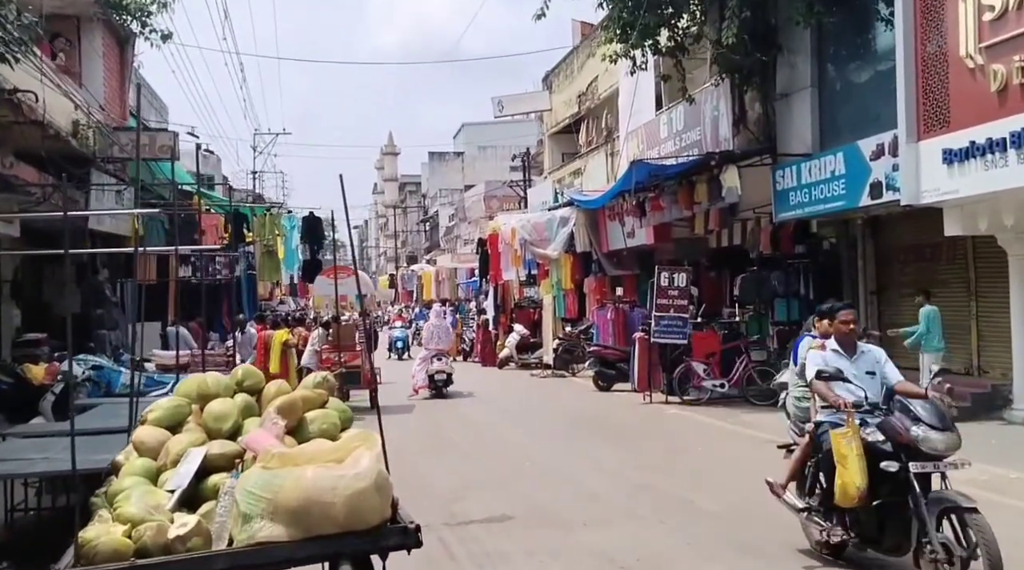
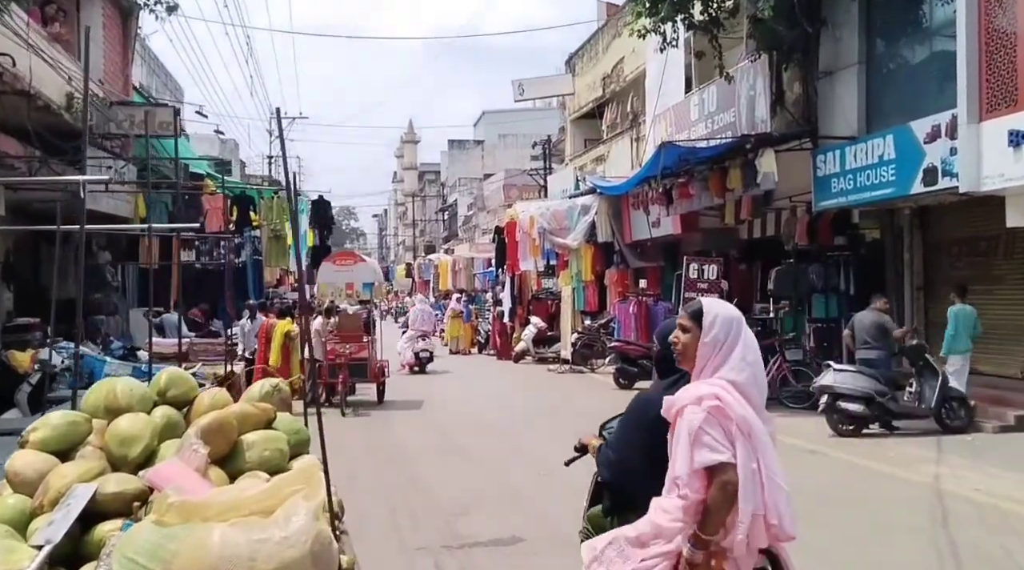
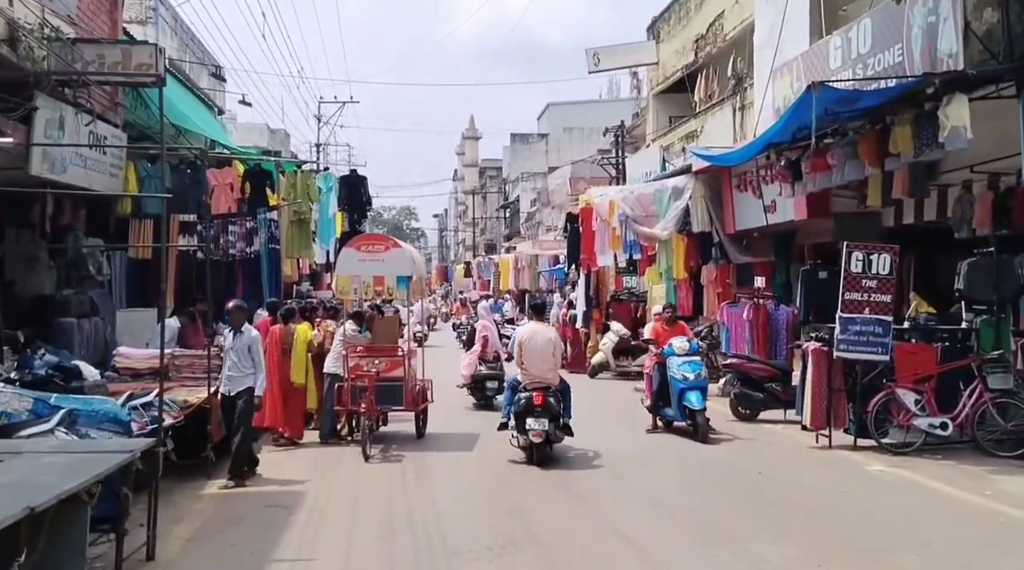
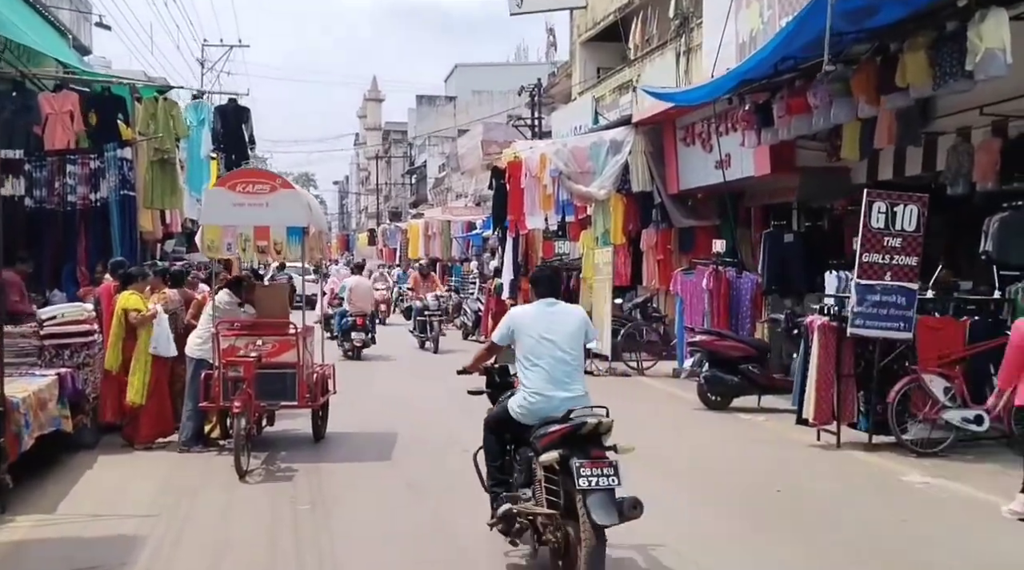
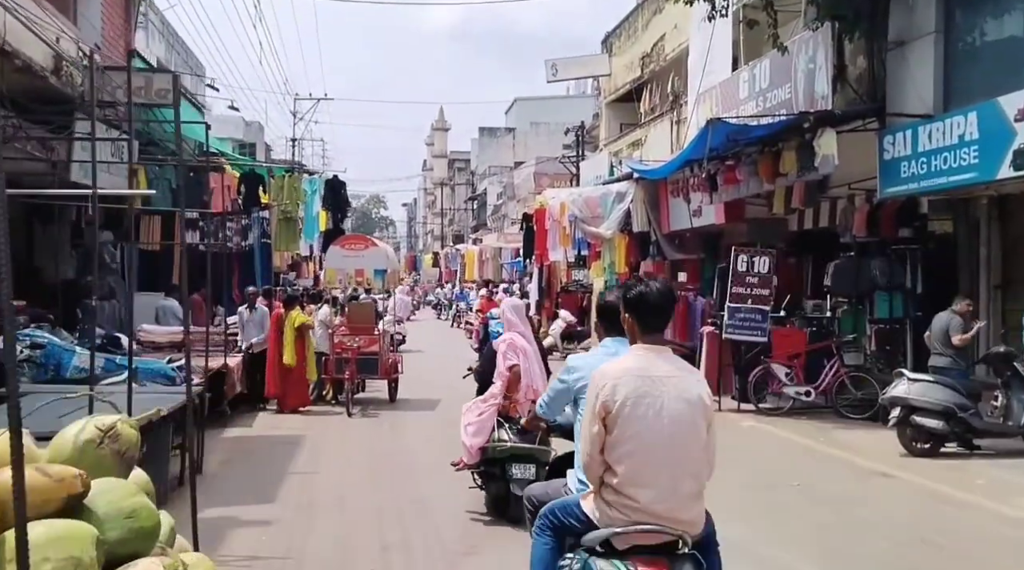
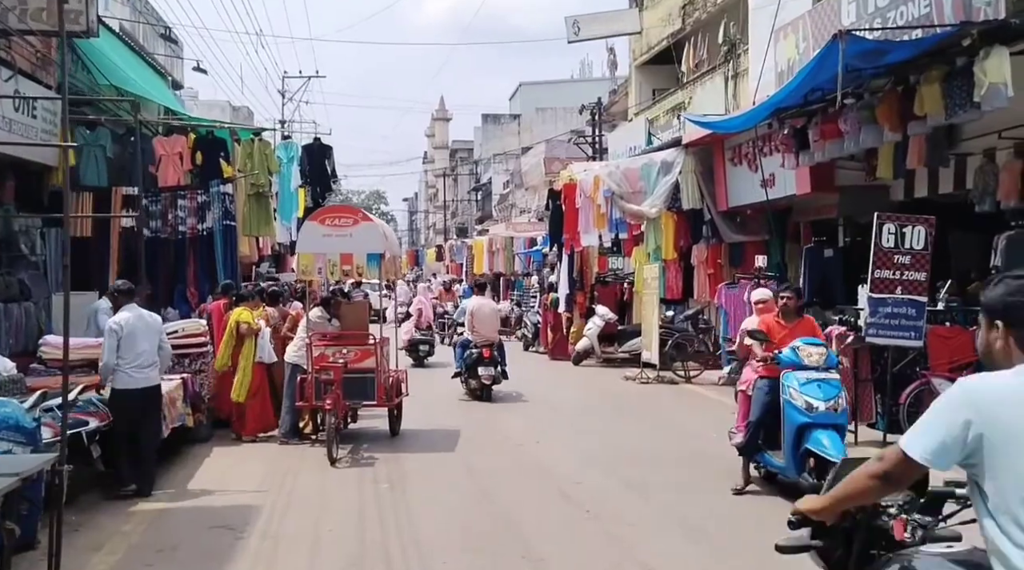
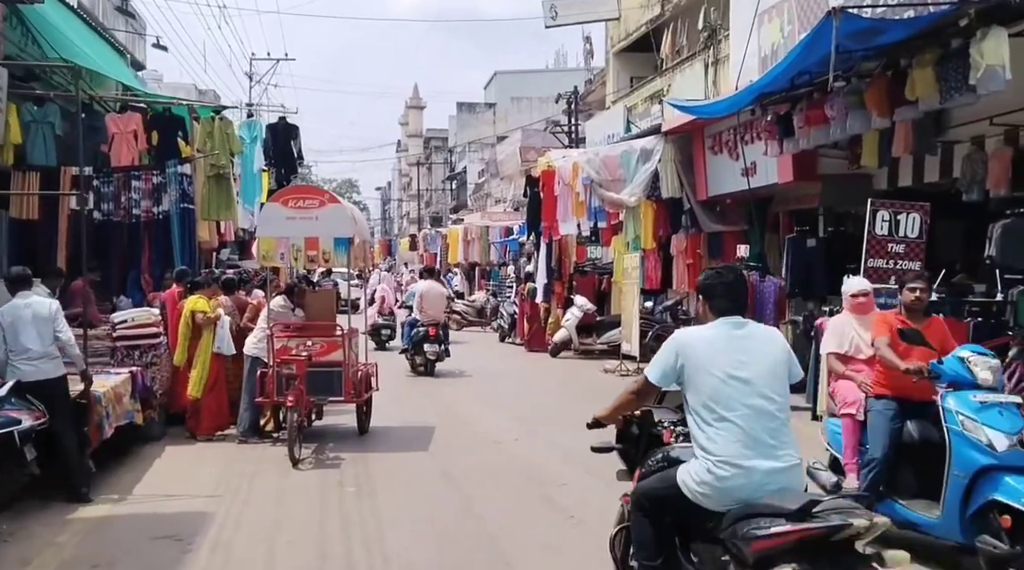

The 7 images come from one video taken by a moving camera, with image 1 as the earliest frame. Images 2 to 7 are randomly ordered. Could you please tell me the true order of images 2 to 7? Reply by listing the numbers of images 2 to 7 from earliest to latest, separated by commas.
2, 5, 3, 6, 7, 4
